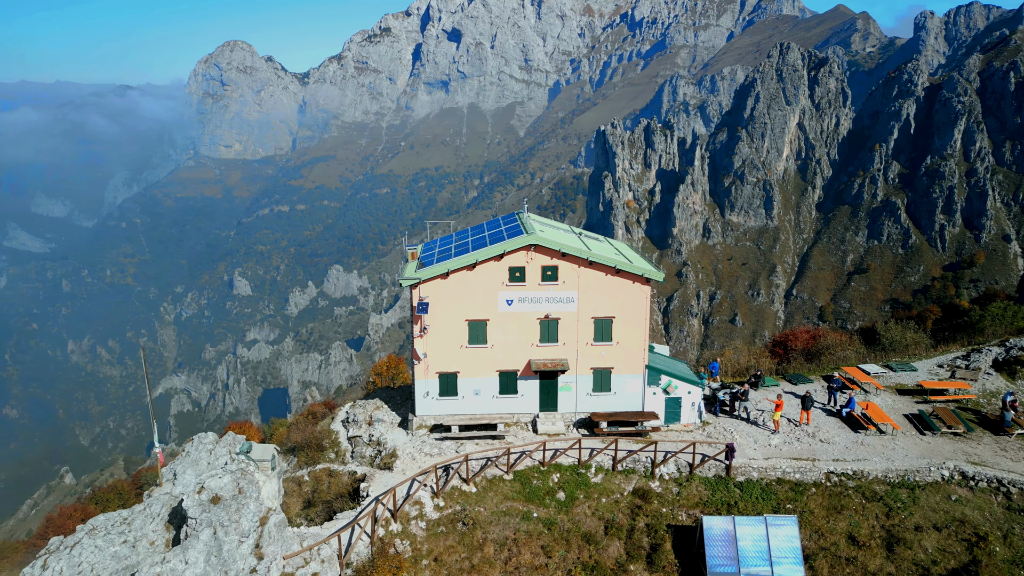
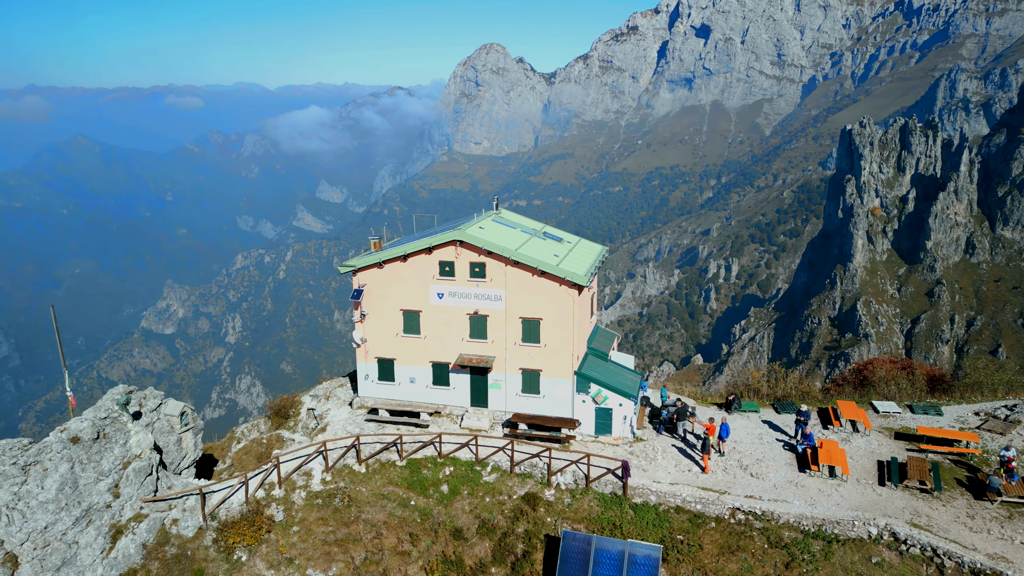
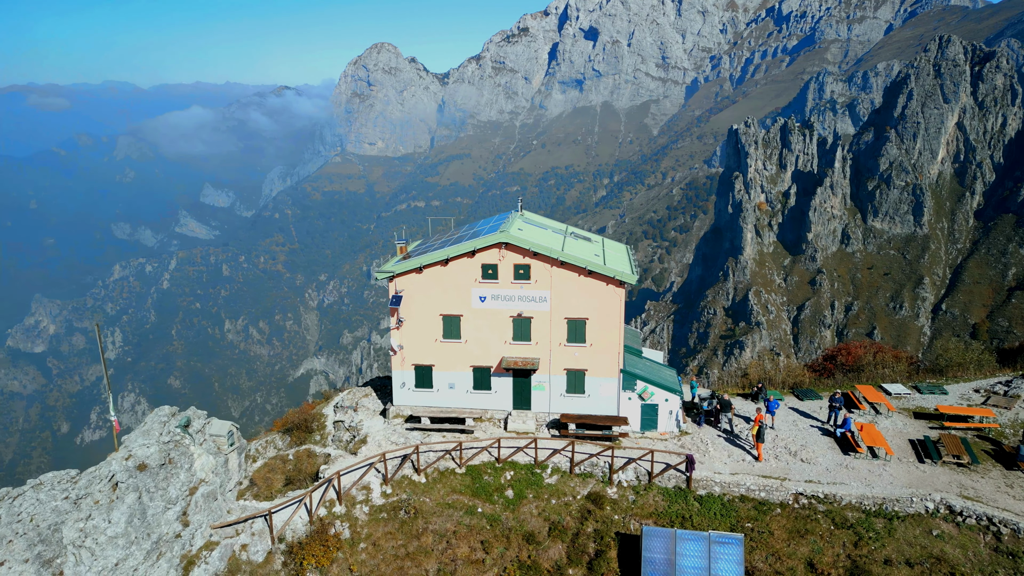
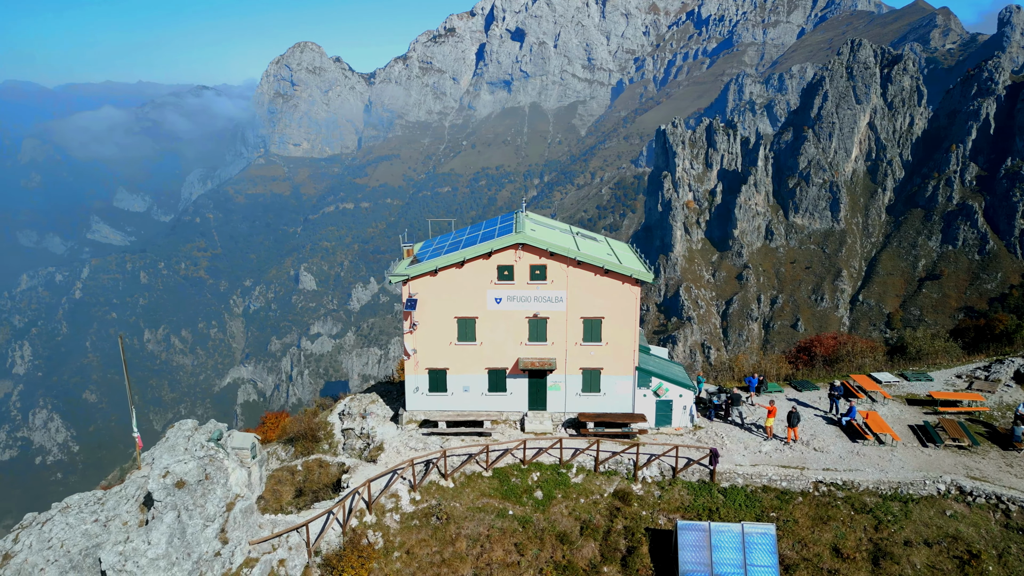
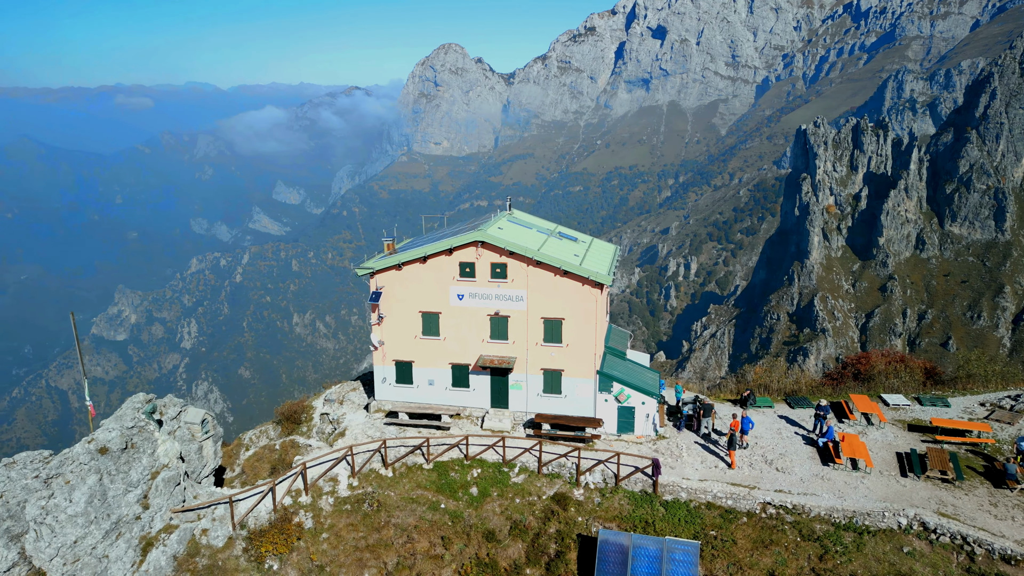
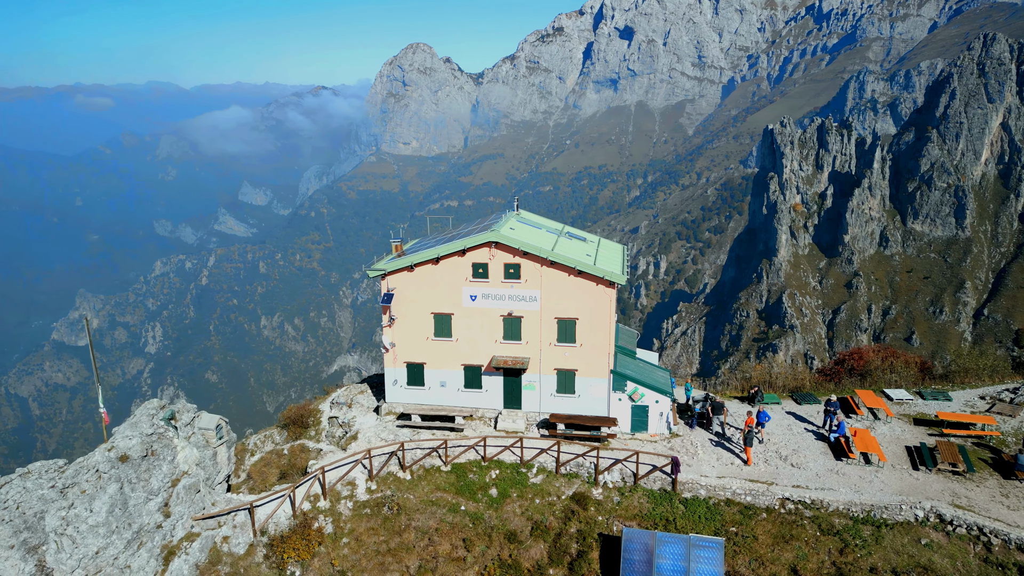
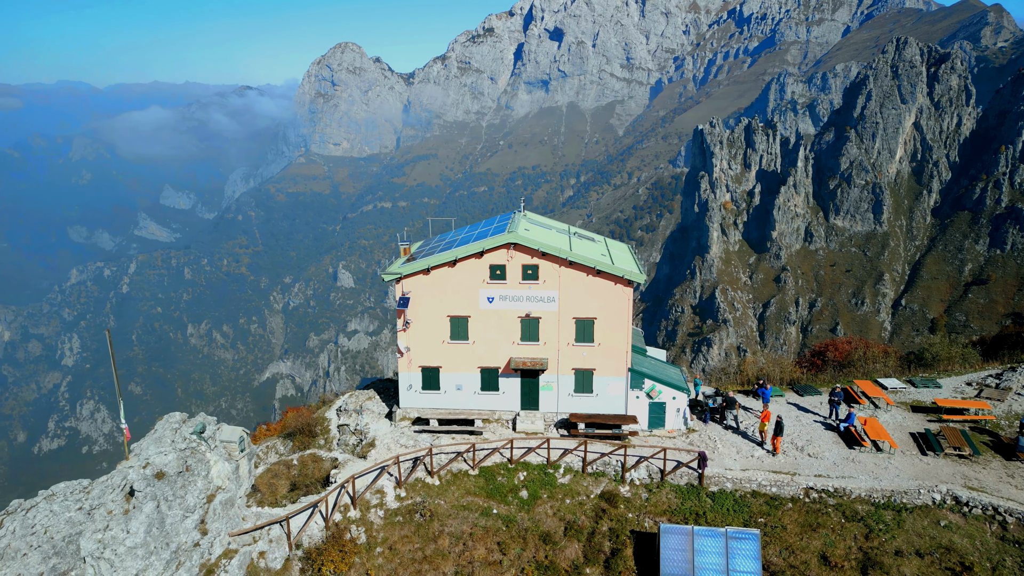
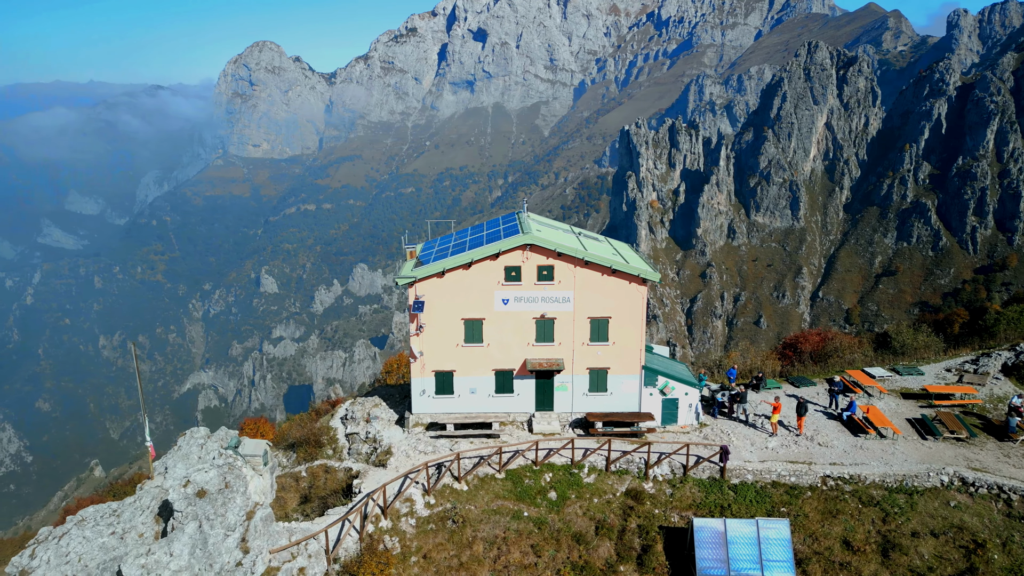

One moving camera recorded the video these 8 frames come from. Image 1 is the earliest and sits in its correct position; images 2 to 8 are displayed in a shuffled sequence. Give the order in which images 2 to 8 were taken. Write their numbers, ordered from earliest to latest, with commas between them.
8, 4, 7, 3, 6, 5, 2
